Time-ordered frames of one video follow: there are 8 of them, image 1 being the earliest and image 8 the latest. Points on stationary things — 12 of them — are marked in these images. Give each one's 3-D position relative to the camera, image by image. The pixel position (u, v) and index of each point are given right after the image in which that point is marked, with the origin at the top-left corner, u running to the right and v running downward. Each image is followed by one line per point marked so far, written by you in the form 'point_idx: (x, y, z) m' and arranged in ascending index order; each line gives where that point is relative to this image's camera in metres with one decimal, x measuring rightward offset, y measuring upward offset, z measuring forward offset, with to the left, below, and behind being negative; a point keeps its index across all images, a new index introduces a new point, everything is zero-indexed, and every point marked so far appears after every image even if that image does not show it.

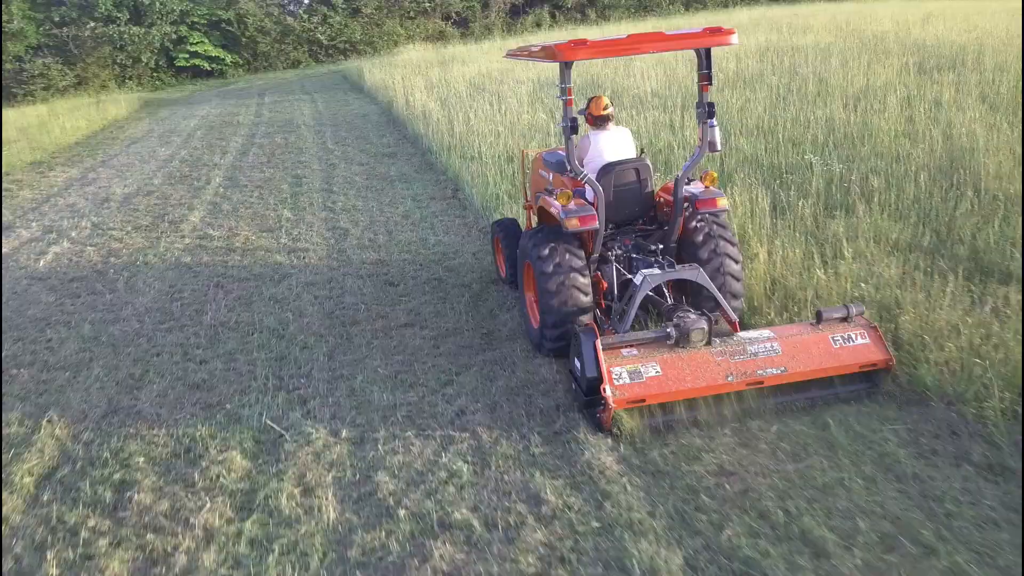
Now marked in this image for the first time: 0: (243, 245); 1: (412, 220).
0: (-2.1, +0.3, +6.3) m
1: (-0.8, +0.6, +6.8) m
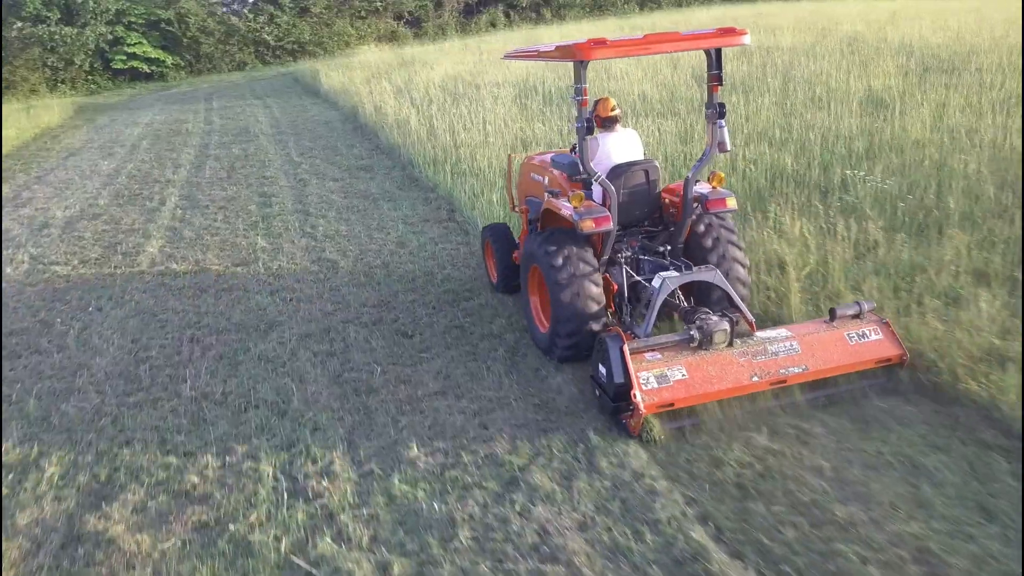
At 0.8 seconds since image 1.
0: (-2.0, 0.0, +5.4) m
1: (-0.7, +0.3, +5.9) m
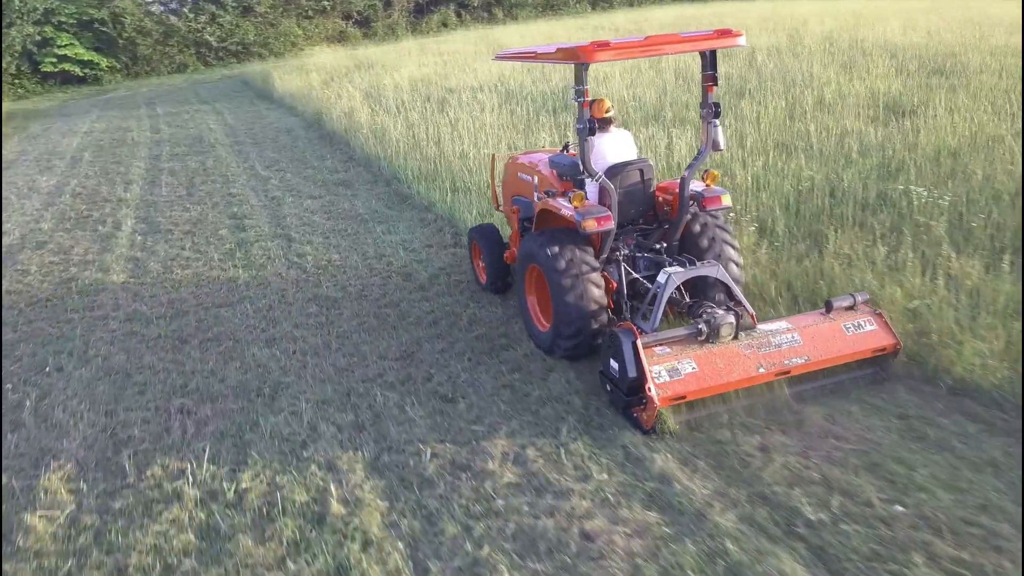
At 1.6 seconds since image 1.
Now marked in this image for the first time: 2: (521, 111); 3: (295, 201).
0: (-1.8, -0.2, +4.6) m
1: (-0.6, 0.0, +5.2) m
2: (+0.1, +2.0, +9.5) m
3: (-2.0, +0.8, +7.5) m
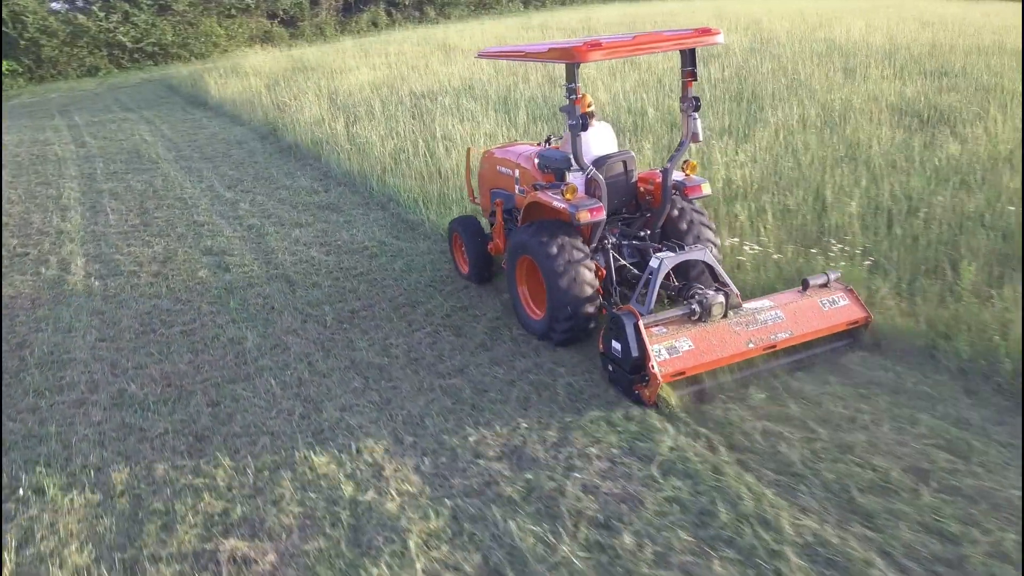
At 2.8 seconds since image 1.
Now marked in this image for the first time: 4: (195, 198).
0: (-1.3, -0.6, +3.6) m
1: (-0.2, -0.3, +4.3) m
2: (0.0, +1.8, +8.6) m
3: (-1.8, +0.4, +6.4) m
4: (-3.0, +0.9, +7.8) m
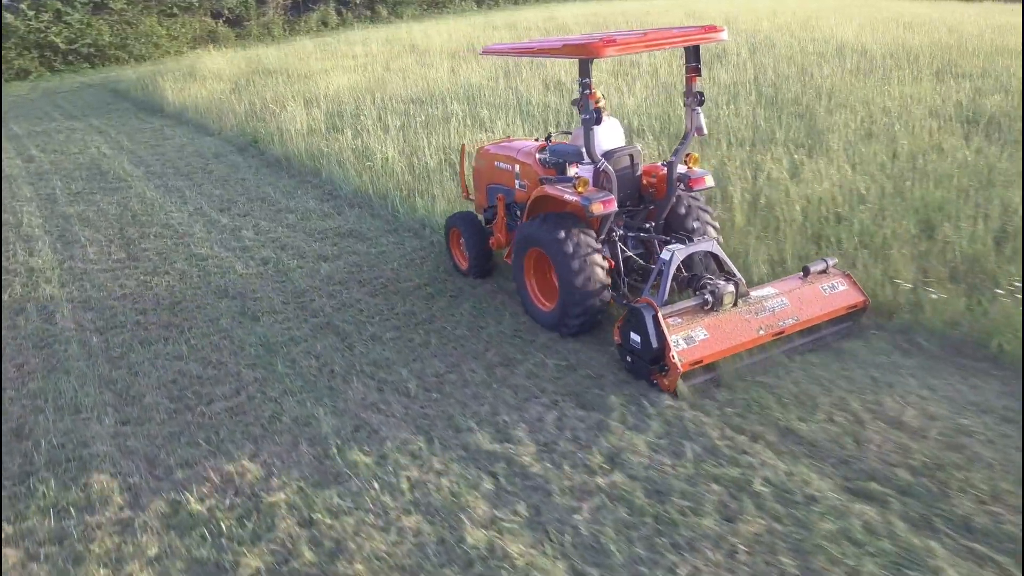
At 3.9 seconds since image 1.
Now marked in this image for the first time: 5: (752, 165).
0: (-0.6, -0.9, +2.7) m
1: (+0.4, -0.5, +3.5) m
2: (+0.3, +1.5, +7.8) m
3: (-1.4, +0.1, +5.5) m
4: (-2.7, +0.5, +6.8) m
5: (+1.8, +0.9, +6.1) m
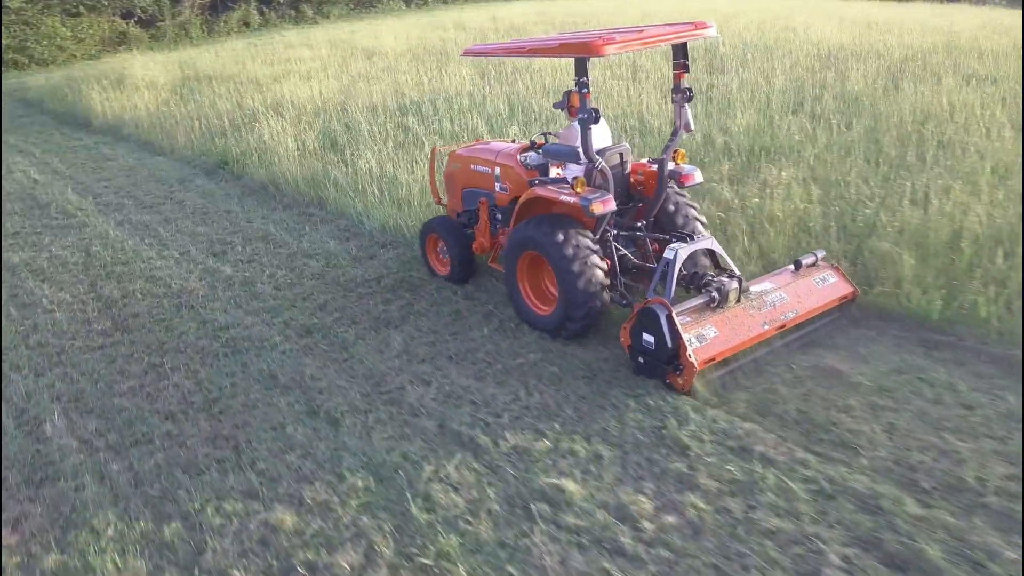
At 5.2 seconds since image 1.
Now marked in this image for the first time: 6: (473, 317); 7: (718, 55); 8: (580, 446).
0: (+0.3, -1.2, +1.6) m
1: (+1.3, -0.8, +2.5) m
2: (+0.6, +1.2, +6.7) m
3: (-0.7, -0.3, +4.3) m
4: (-2.2, +0.1, +5.4) m
5: (+2.3, +0.6, +5.2) m
6: (-0.2, -0.1, +4.5) m
7: (+2.9, +3.3, +11.7) m
8: (+0.3, -0.6, +3.2) m
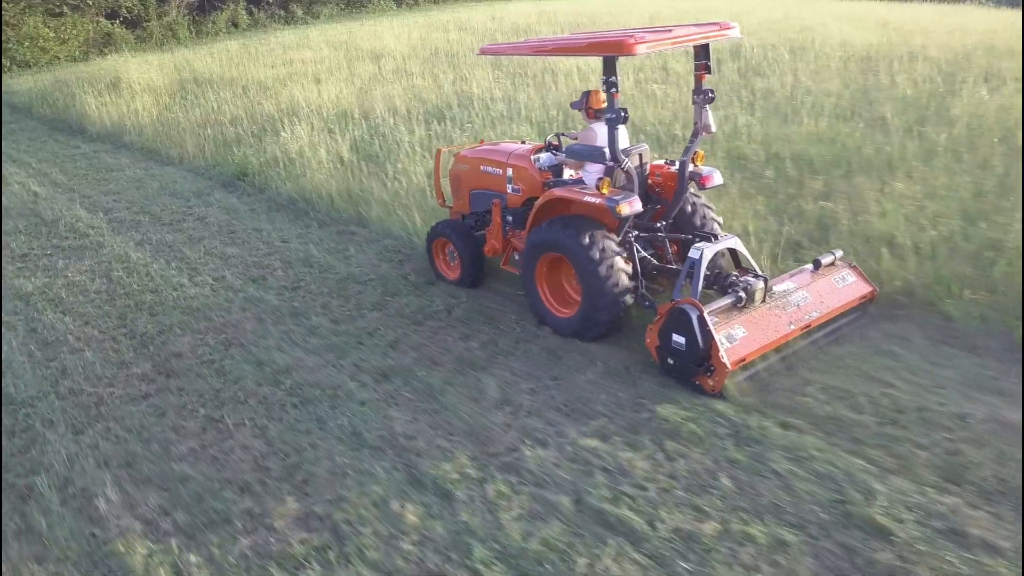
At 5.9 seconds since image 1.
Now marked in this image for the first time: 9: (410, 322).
0: (+0.9, -1.4, +1.1) m
1: (+1.8, -1.0, +2.0) m
2: (+1.0, +1.0, +6.2) m
3: (-0.2, -0.4, +3.8) m
4: (-1.7, -0.1, +4.9) m
5: (+2.8, +0.4, +4.7) m
6: (+0.3, -0.3, +4.0) m
7: (+3.2, +3.2, +11.2) m
8: (+0.8, -0.8, +2.7) m
9: (-0.6, -0.2, +4.5) m
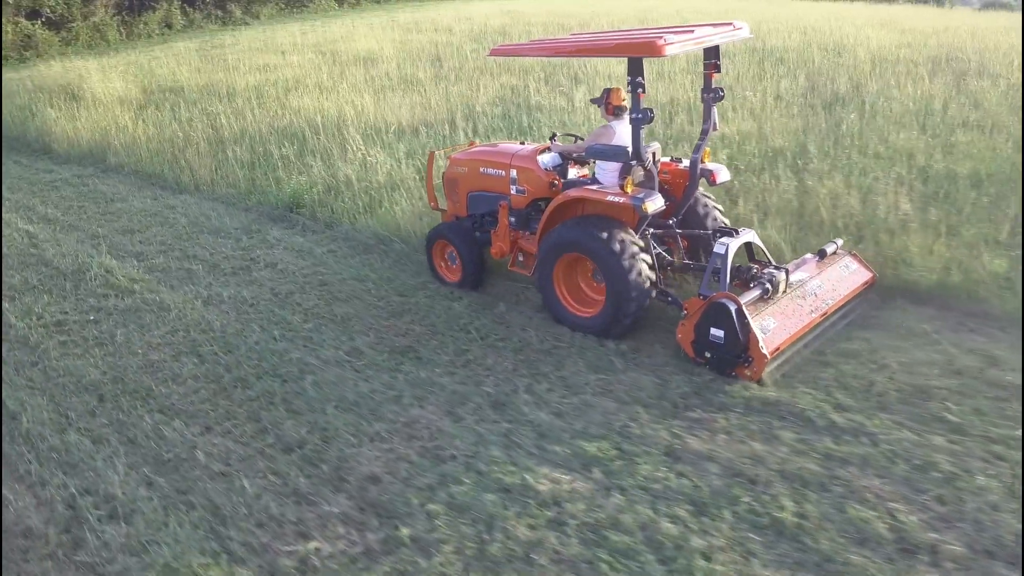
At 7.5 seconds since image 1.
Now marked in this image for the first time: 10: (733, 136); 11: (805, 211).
0: (+2.5, -1.7, +0.2) m
1: (+3.3, -1.3, +1.2) m
2: (+2.0, +0.7, +5.3) m
3: (+1.0, -0.8, +2.8) m
4: (-0.6, -0.5, +3.7) m
5: (+3.9, +0.2, +4.1) m
6: (+1.5, -0.6, +3.0) m
7: (+3.6, +3.0, +10.5) m
8: (+2.2, -1.1, +1.8) m
9: (+0.6, -0.5, +3.5) m
10: (+1.7, +1.3, +6.9) m
11: (+1.8, +0.7, +5.3) m
